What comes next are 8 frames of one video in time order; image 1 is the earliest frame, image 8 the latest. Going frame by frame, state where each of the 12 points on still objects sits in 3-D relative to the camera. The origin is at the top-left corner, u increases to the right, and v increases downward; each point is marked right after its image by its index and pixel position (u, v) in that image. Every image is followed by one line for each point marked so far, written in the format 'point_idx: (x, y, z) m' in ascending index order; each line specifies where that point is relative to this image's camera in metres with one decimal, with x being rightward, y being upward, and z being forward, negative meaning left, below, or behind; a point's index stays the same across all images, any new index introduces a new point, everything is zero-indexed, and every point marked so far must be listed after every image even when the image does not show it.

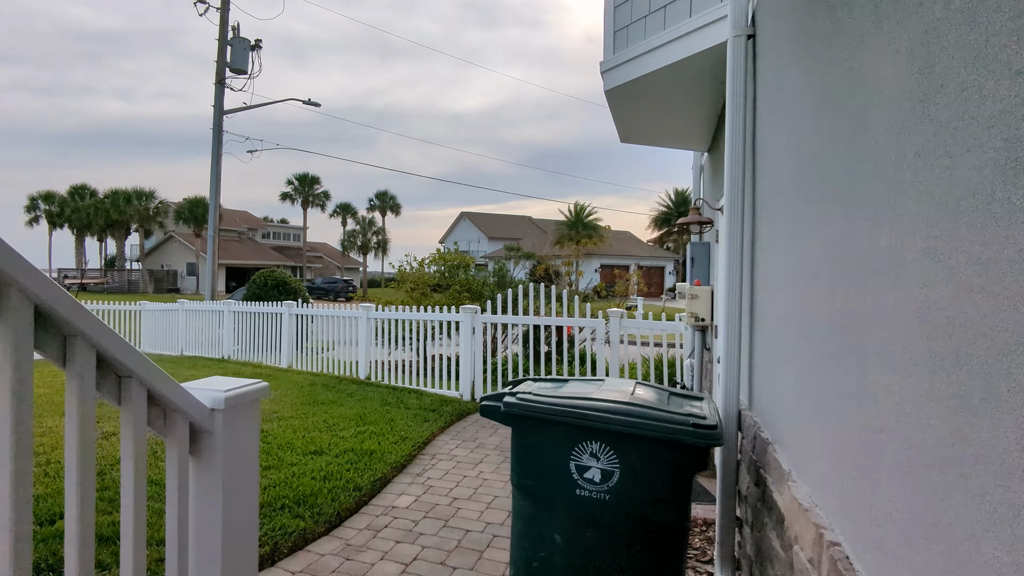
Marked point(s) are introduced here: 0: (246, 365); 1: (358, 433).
0: (-4.3, -1.2, +10.1) m
1: (-1.7, -1.6, +6.9) m
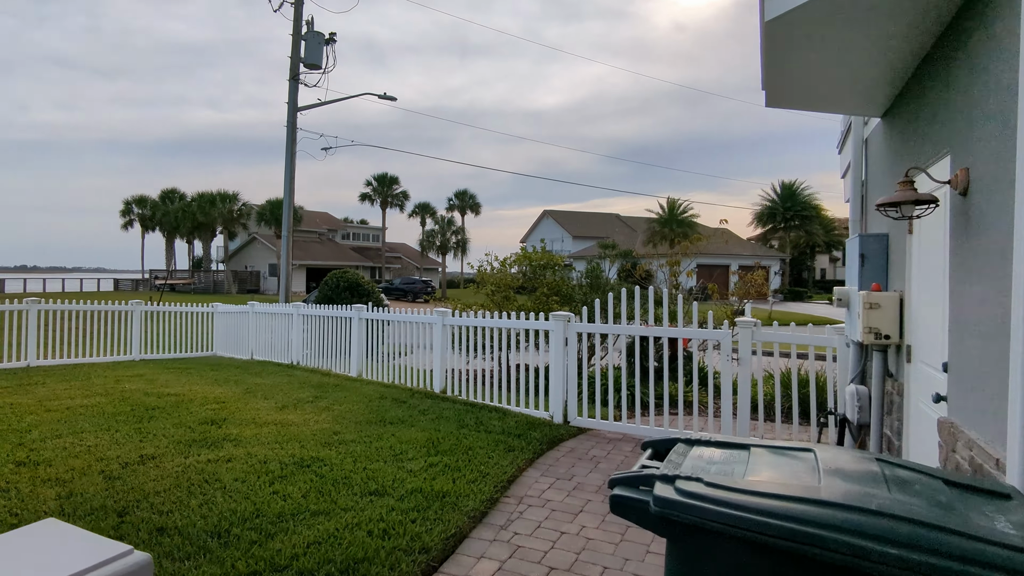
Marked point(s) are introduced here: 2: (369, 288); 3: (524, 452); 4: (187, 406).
0: (-2.9, -1.2, +9.2) m
1: (-0.7, -1.6, +5.7) m
2: (-2.7, 0.0, +11.7) m
3: (+0.1, -1.6, +6.2) m
4: (-3.6, -1.3, +7.1) m
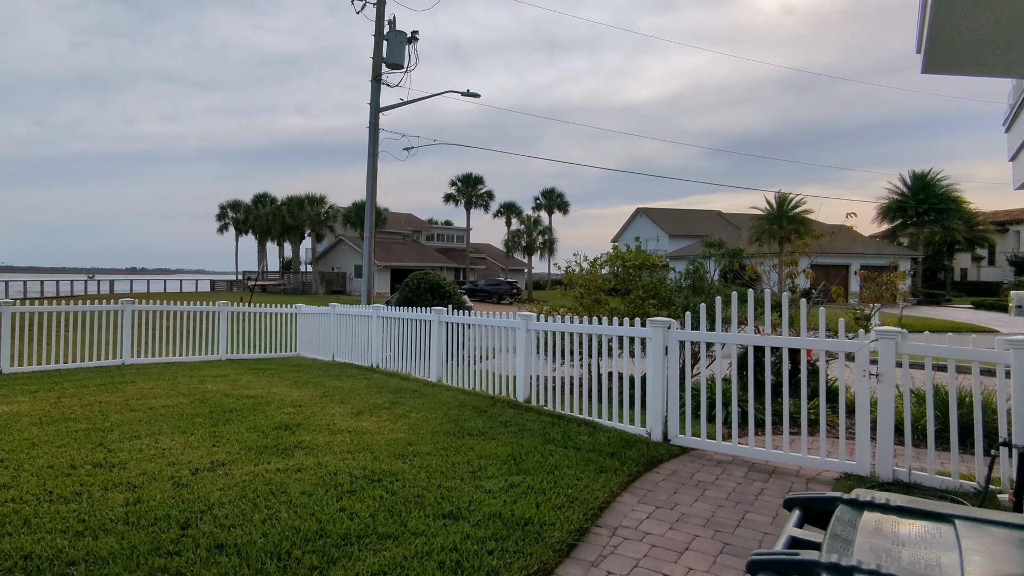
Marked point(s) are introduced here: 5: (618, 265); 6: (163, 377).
0: (-1.7, -1.2, +8.9) m
1: (0.0, -1.6, +5.1) m
2: (-1.1, 0.0, +11.3) m
3: (+0.9, -1.6, +5.5) m
4: (-2.7, -1.3, +6.8) m
5: (+1.5, +0.3, +8.9) m
6: (-4.3, -1.1, +7.7) m
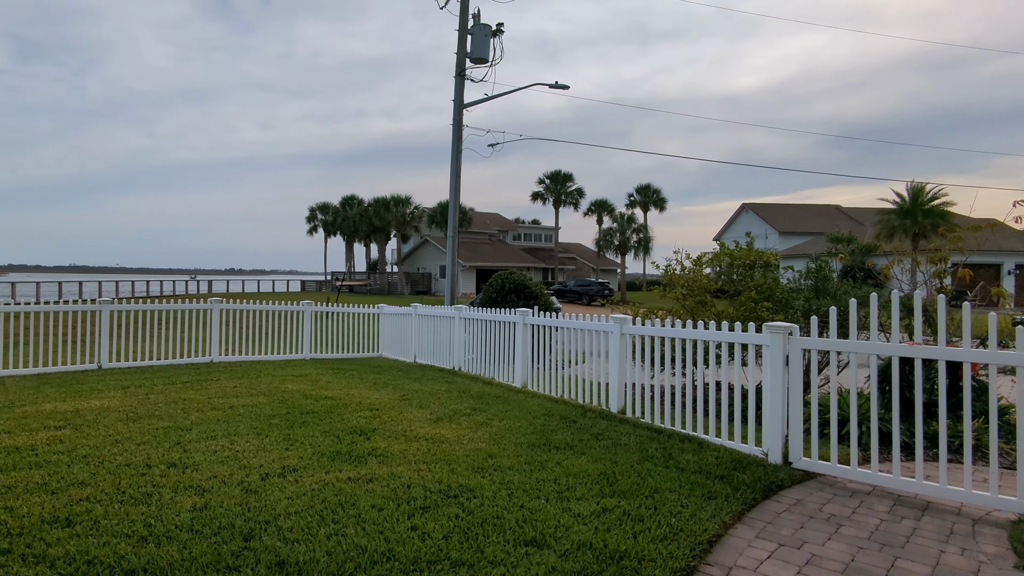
0: (-0.5, -1.2, +8.4) m
1: (+0.6, -1.6, +4.4) m
2: (+0.4, 0.0, +10.8) m
3: (+1.6, -1.6, +4.7) m
4: (-1.8, -1.3, +6.5) m
5: (+2.7, +0.3, +8.0) m
6: (-3.2, -1.1, +7.6) m
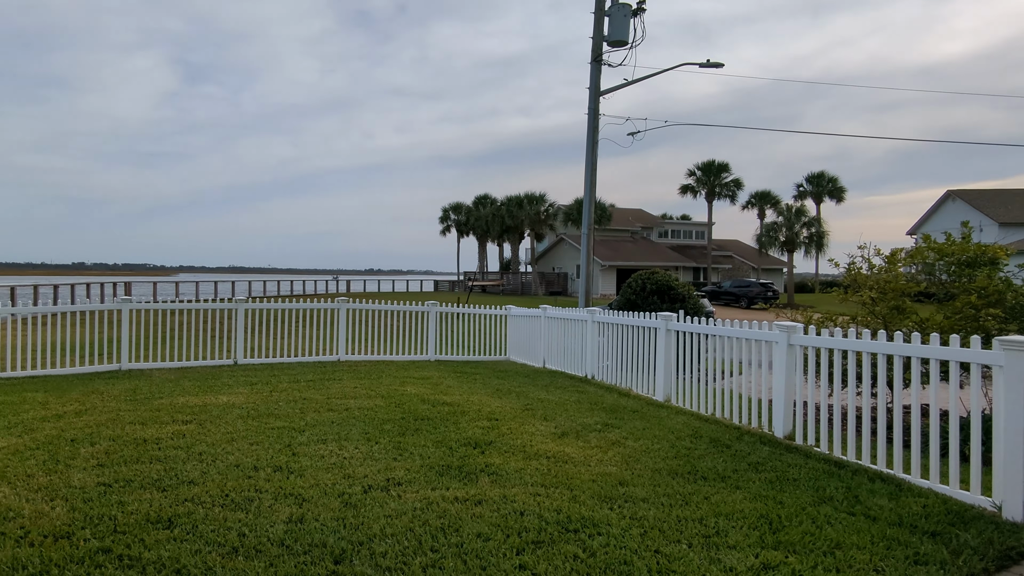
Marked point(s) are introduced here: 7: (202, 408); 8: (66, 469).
0: (+1.2, -1.2, +7.5) m
1: (+1.4, -1.5, +3.4) m
2: (+2.6, -0.1, +9.6) m
3: (+2.3, -1.5, +3.4) m
4: (-0.5, -1.2, +6.0) m
5: (+4.2, +0.3, +6.4) m
6: (-1.6, -1.0, +7.4) m
7: (-2.8, -1.1, +5.8) m
8: (-3.0, -1.2, +4.4) m
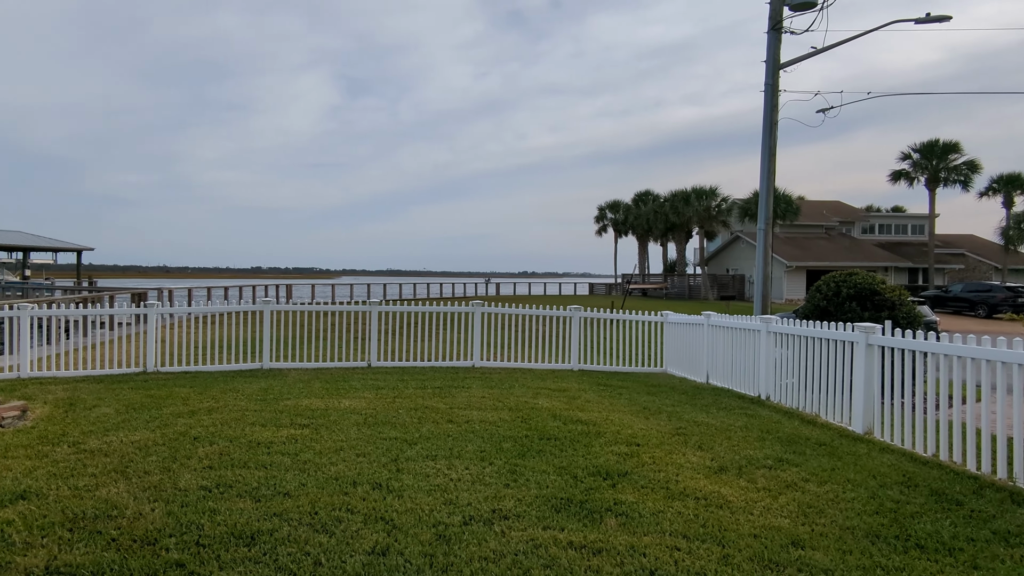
0: (+2.7, -1.2, +6.1) m
1: (+1.7, -1.5, +2.1) m
2: (+4.6, -0.1, +7.7) m
3: (+2.7, -1.5, +1.8) m
4: (+0.6, -1.2, +5.1) m
5: (+5.3, +0.3, +4.3) m
6: (-0.1, -1.0, +6.7) m
7: (-1.6, -1.1, +5.5) m
8: (-2.2, -1.2, +4.2) m
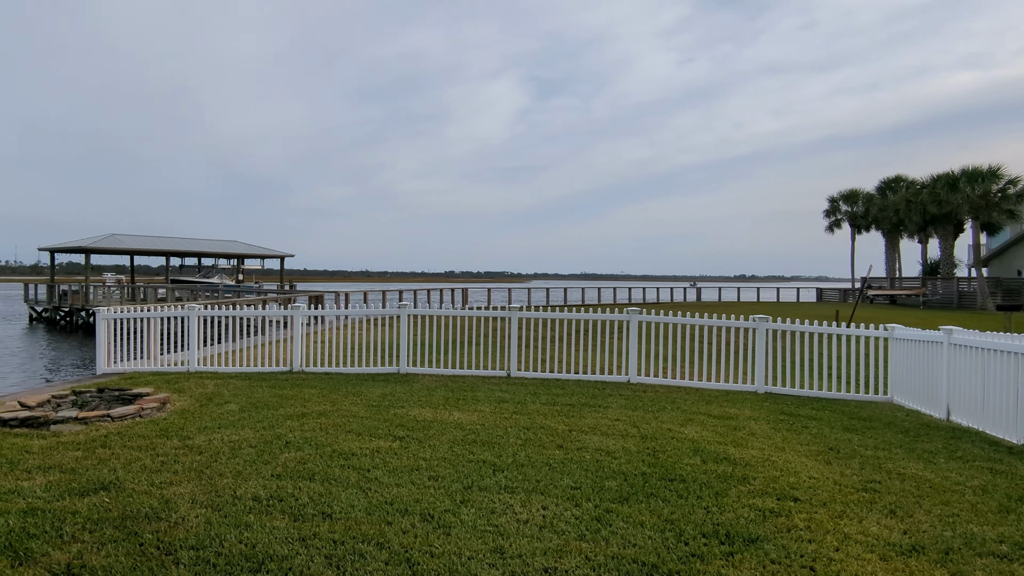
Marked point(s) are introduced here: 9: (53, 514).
0: (+3.5, -1.2, +4.1) m
1: (+1.2, -1.4, +0.7) m
2: (+6.0, -0.1, +4.9) m
3: (+2.0, -1.4, +0.1) m
4: (+1.3, -1.2, +3.9) m
5: (+5.3, +0.4, +1.4) m
6: (+1.2, -1.1, +5.7) m
7: (-0.7, -1.1, +5.1) m
8: (-1.7, -1.2, +4.1) m
9: (-2.5, -1.2, +3.5) m
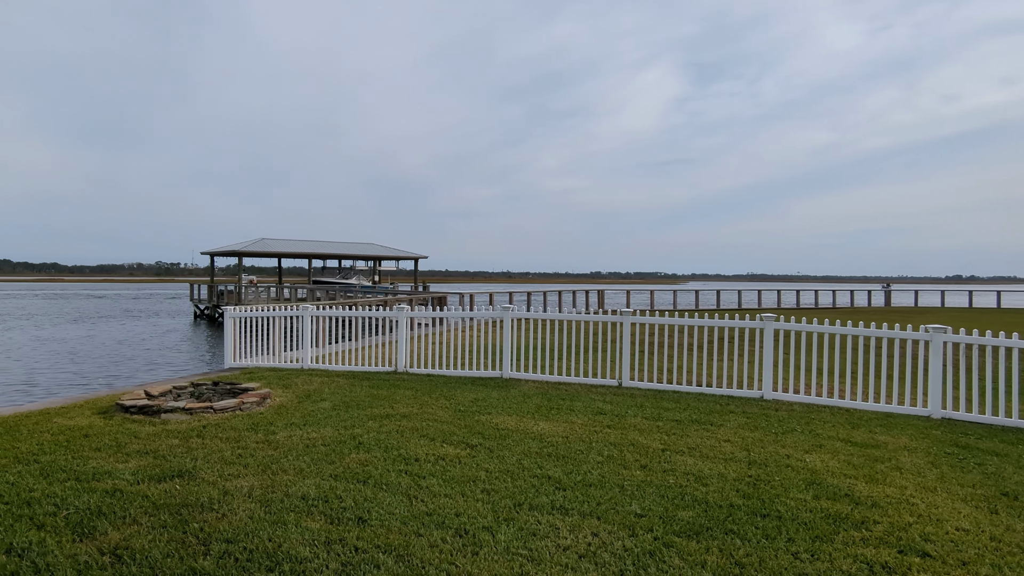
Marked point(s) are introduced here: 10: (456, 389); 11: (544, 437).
0: (+3.7, -1.2, +2.6) m
1: (+0.5, -1.4, 0.0) m
2: (+6.3, -0.1, +2.7) m
3: (+1.1, -1.3, -0.8) m
4: (+1.5, -1.2, +3.0) m
5: (+4.7, +0.4, -0.4) m
6: (+2.0, -1.0, +4.8) m
7: (0.0, -1.1, +4.7) m
8: (-1.3, -1.2, +4.1) m
9: (-2.3, -1.2, +3.7) m
10: (-0.5, -0.9, +5.8) m
11: (+0.2, -1.1, +4.7) m
